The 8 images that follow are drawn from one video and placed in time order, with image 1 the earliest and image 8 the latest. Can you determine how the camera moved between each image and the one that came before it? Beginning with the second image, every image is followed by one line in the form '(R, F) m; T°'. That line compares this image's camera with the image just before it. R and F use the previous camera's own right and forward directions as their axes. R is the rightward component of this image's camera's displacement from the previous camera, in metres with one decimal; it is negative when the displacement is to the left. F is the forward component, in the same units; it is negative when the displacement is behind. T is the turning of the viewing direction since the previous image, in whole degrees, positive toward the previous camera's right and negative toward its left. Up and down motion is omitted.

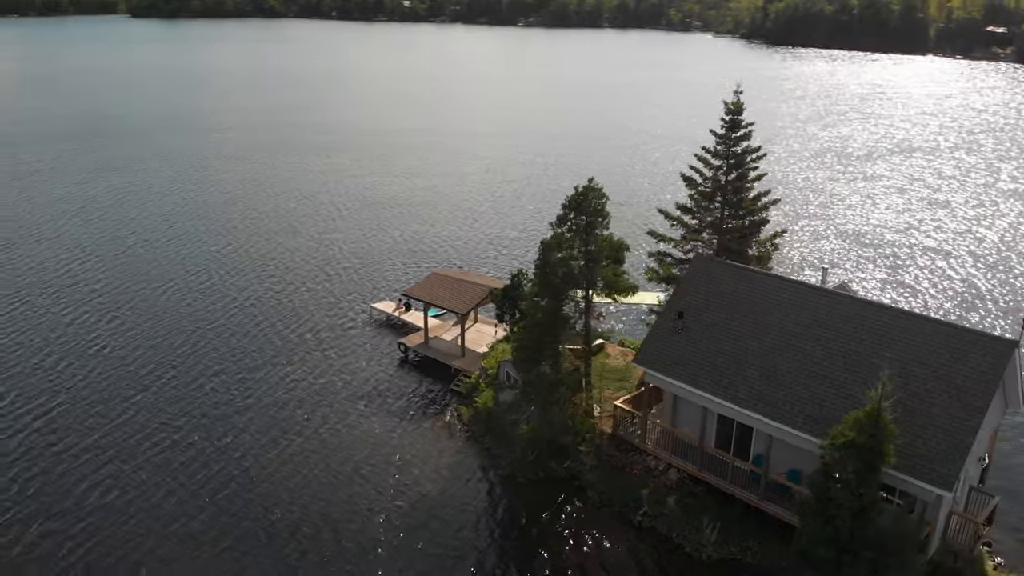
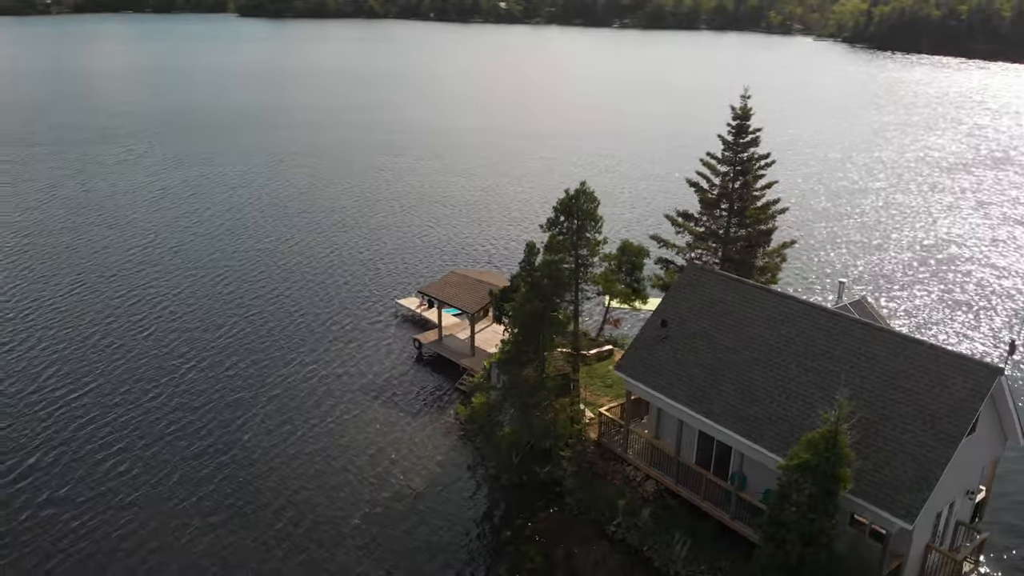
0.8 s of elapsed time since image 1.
(+3.6, +0.3) m; -6°
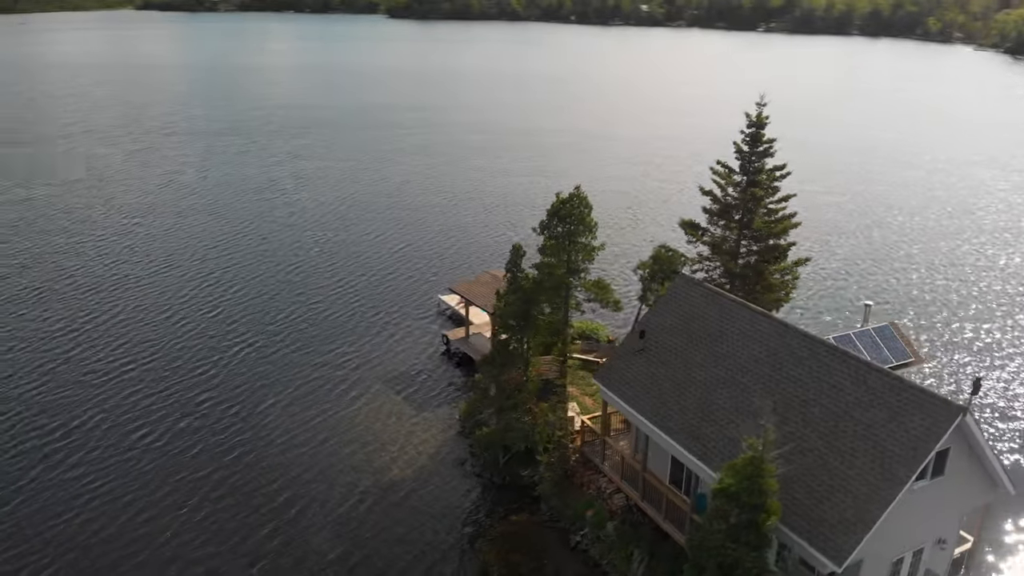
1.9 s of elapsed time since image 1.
(+5.0, +0.4) m; -9°
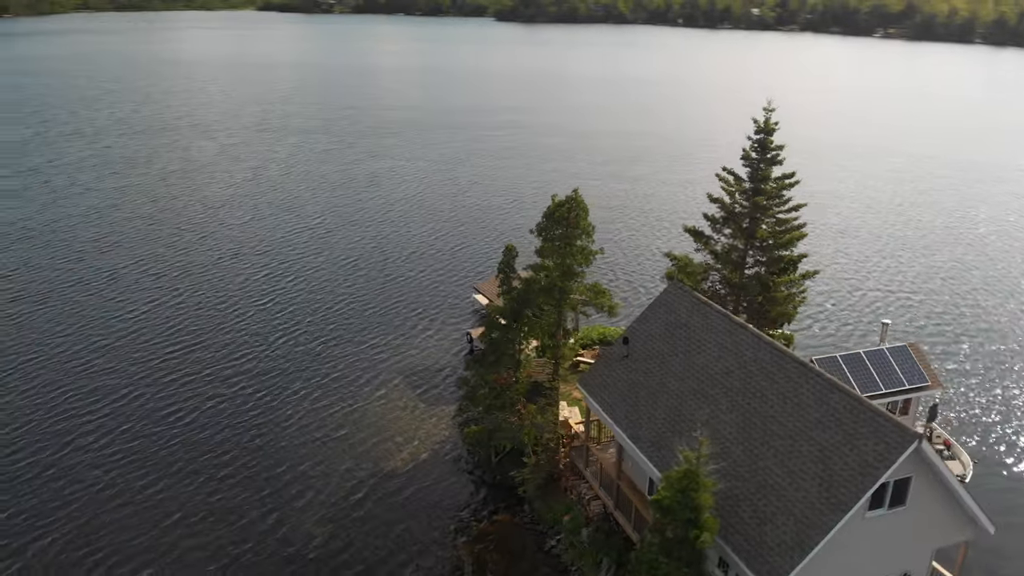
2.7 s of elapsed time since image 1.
(+3.6, +0.2) m; -7°
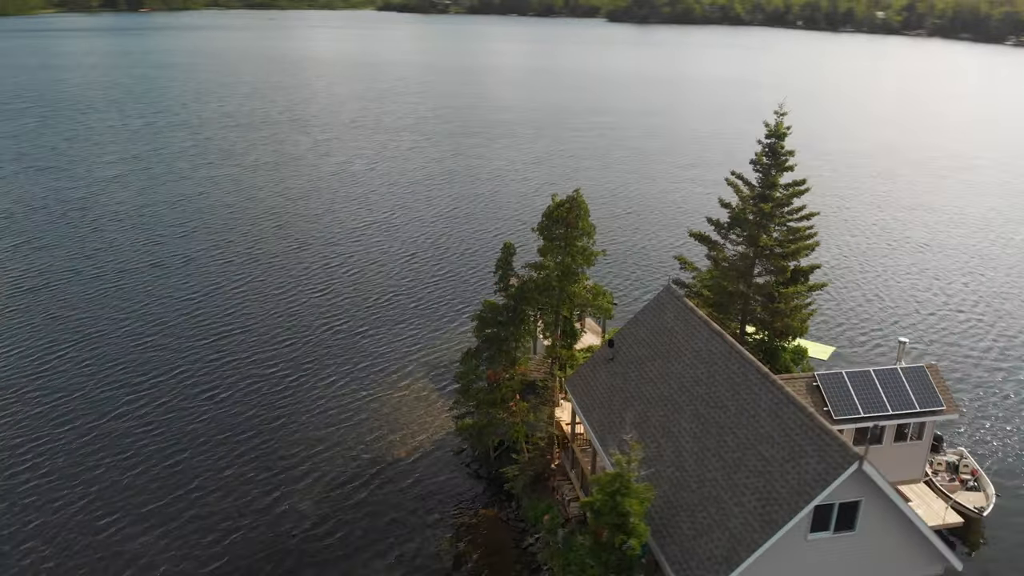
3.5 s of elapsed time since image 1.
(+3.7, +0.1) m; -7°
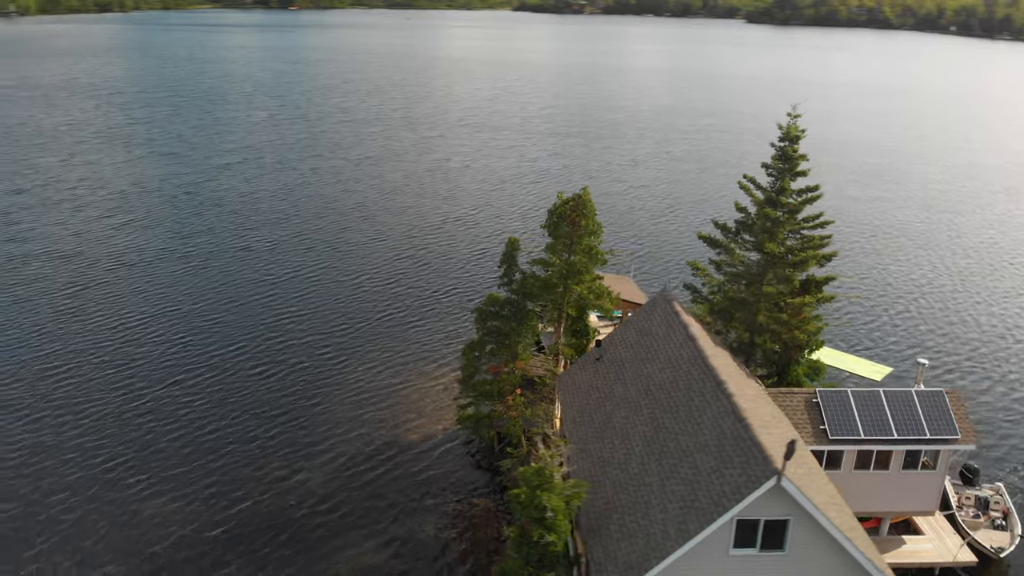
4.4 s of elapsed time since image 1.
(+4.2, +0.1) m; -9°
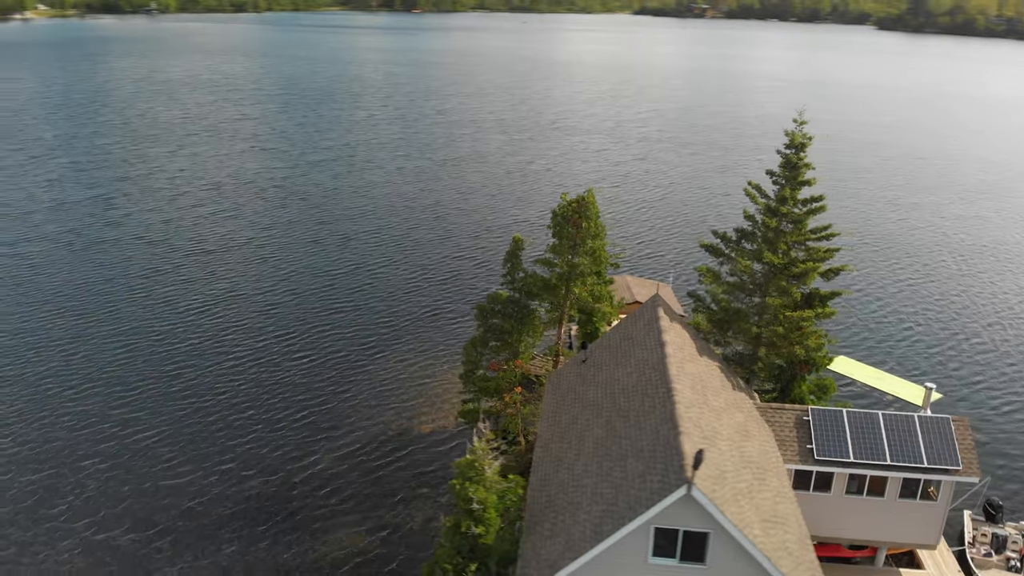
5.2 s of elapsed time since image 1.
(+3.8, 0.0) m; -8°
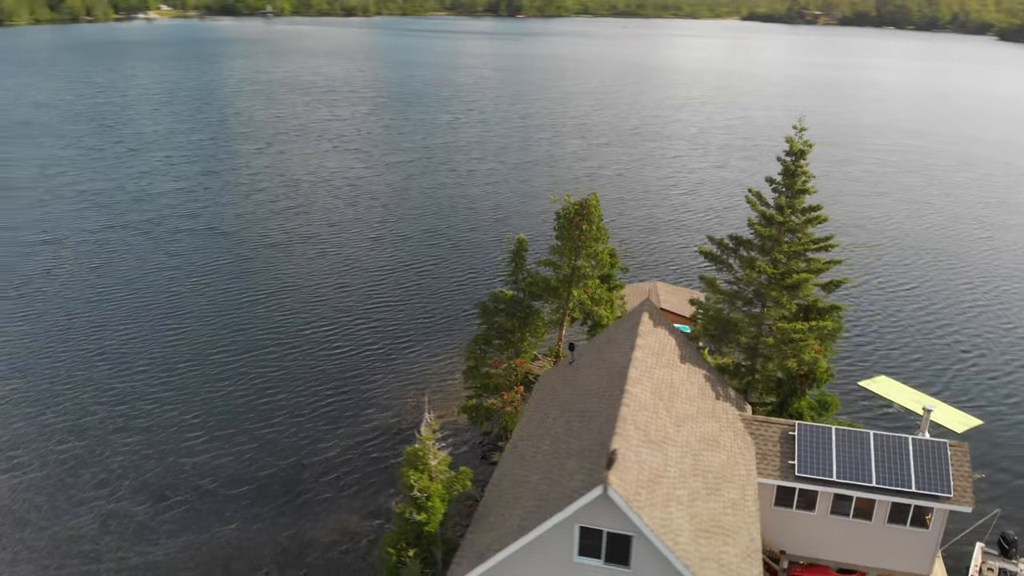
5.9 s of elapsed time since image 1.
(+3.3, -0.2) m; -7°
